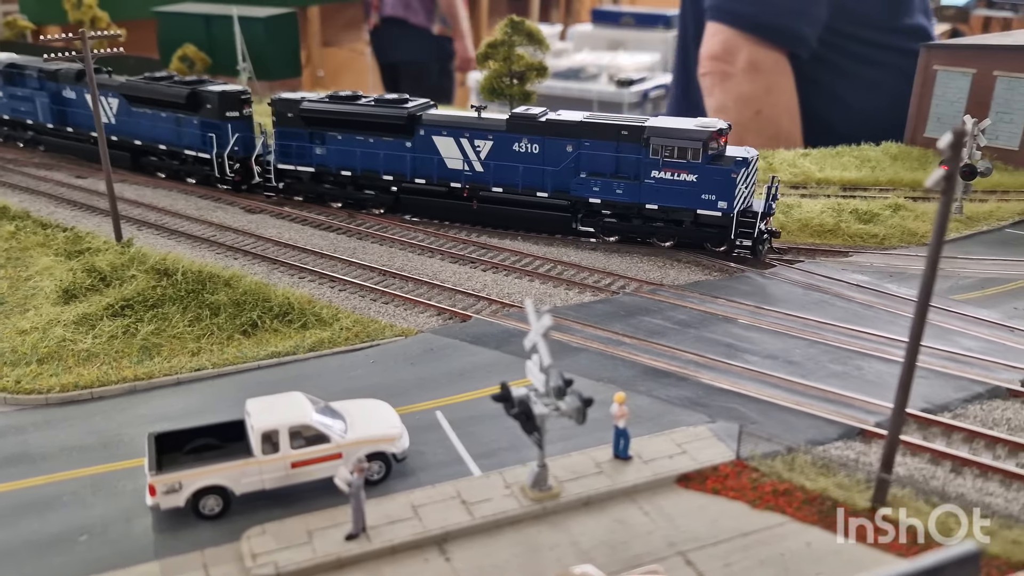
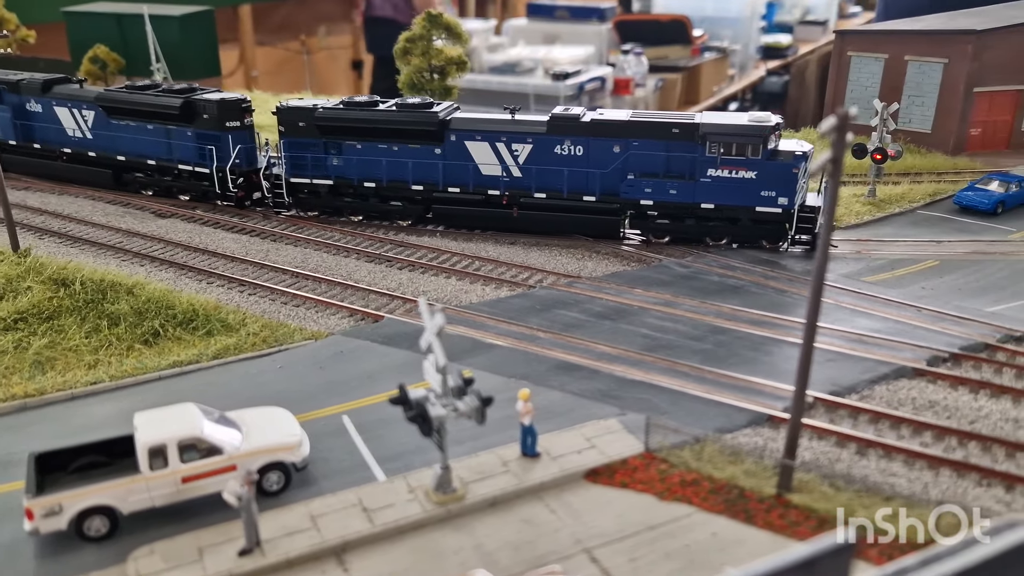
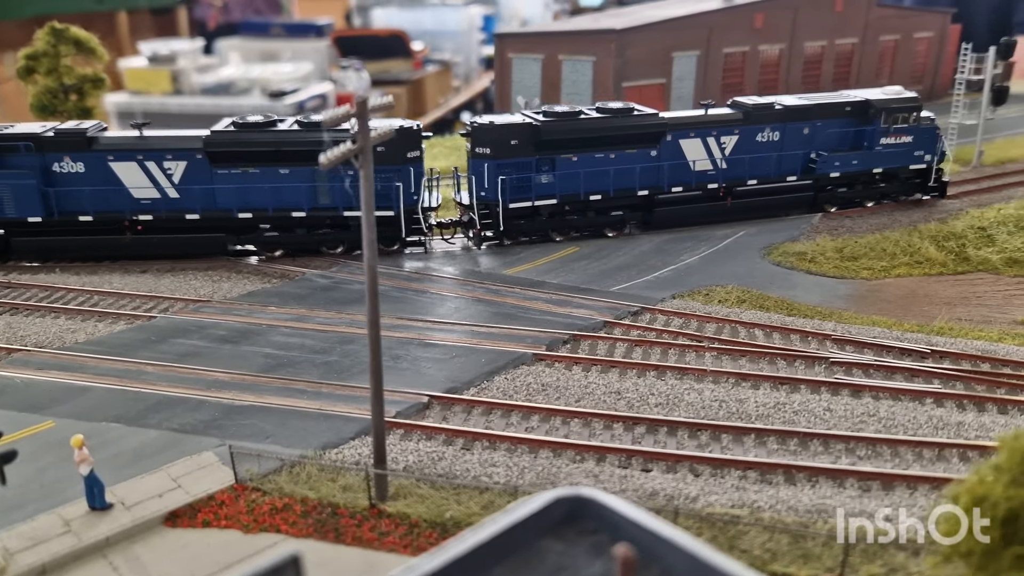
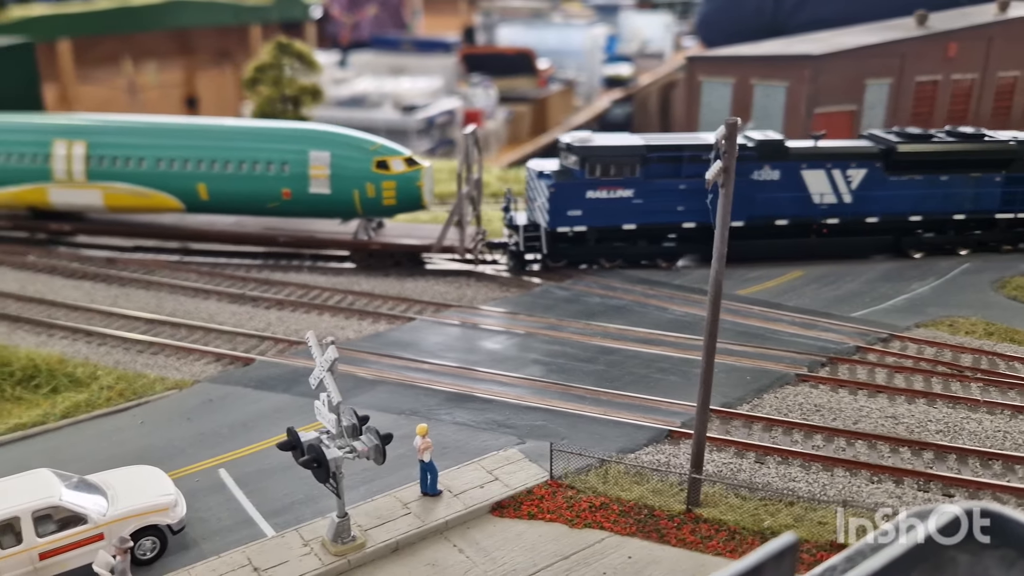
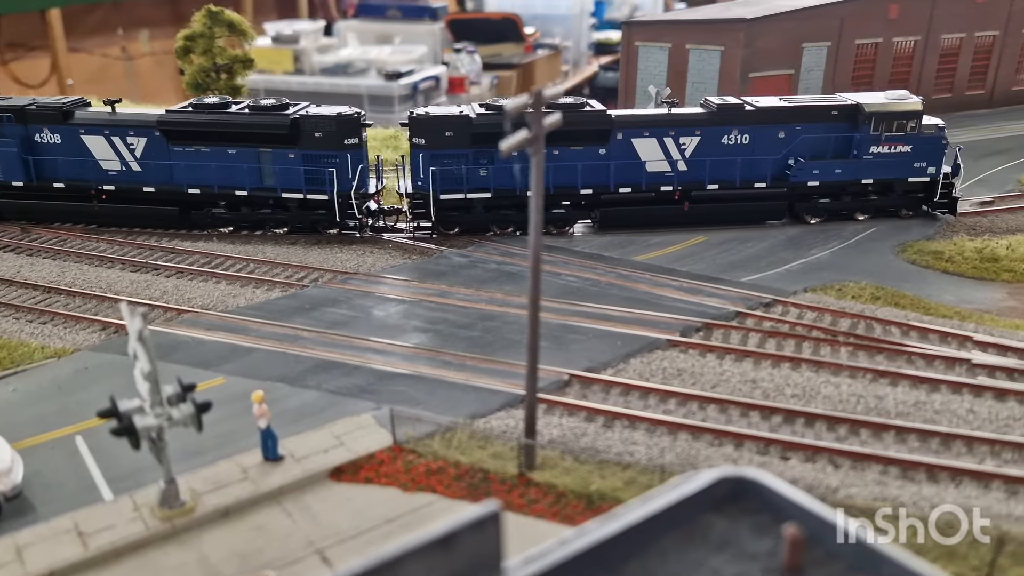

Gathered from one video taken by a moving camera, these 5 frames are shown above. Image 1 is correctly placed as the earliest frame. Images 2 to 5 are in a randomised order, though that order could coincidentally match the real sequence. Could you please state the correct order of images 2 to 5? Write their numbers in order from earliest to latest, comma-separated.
2, 5, 3, 4
